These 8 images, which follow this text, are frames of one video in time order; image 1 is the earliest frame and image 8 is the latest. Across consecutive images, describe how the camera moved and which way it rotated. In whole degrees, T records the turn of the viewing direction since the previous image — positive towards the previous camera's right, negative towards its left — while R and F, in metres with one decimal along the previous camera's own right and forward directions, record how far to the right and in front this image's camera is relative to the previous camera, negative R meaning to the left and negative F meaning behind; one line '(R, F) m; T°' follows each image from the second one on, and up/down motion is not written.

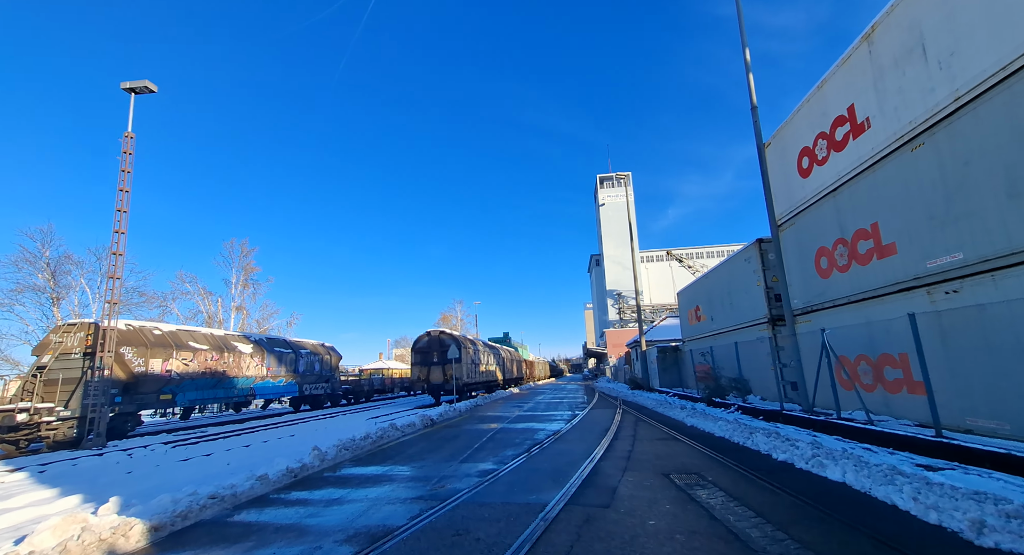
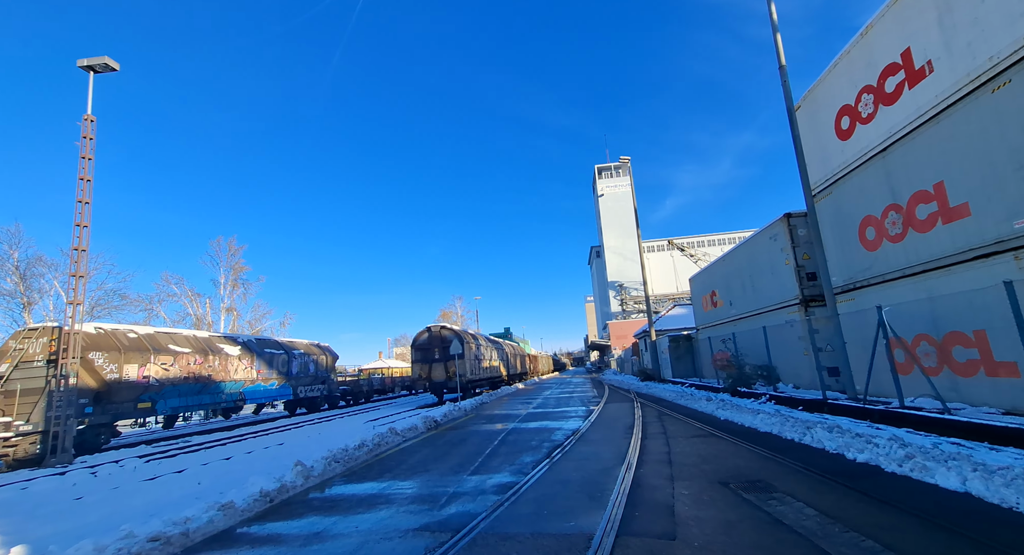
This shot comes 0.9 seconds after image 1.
(-0.3, +1.2) m; 0°
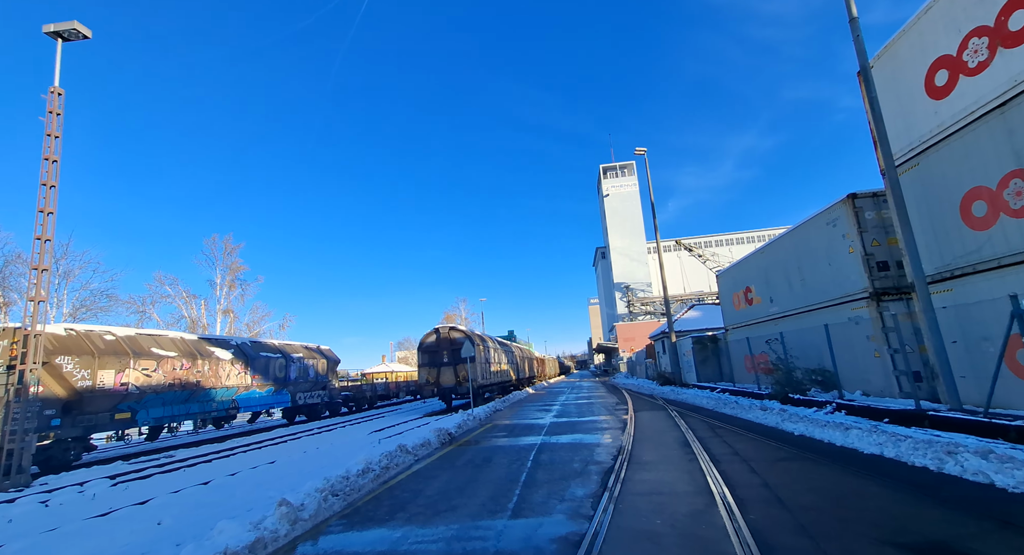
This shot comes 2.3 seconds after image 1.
(-0.6, +1.6) m; 0°
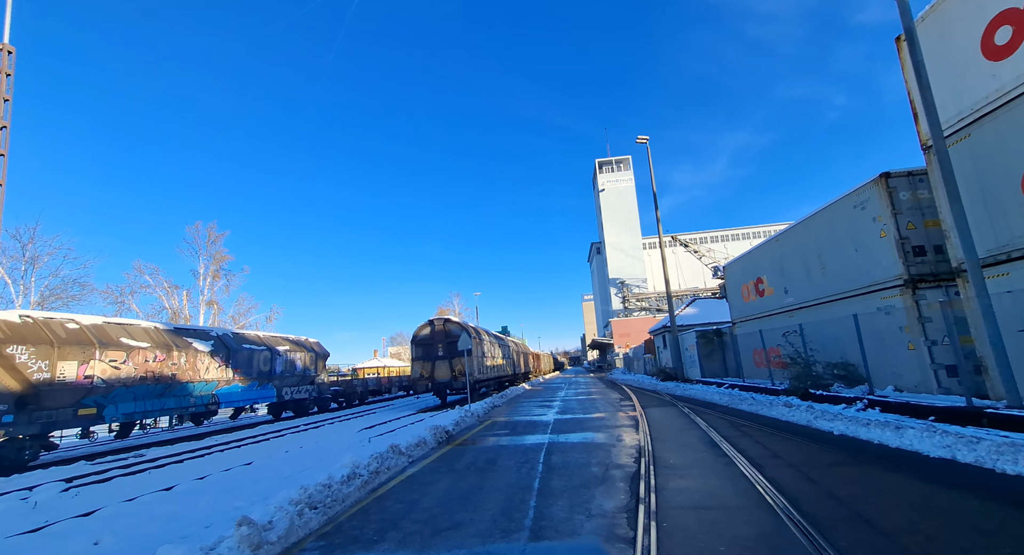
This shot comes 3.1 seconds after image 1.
(-0.3, +1.0) m; +1°
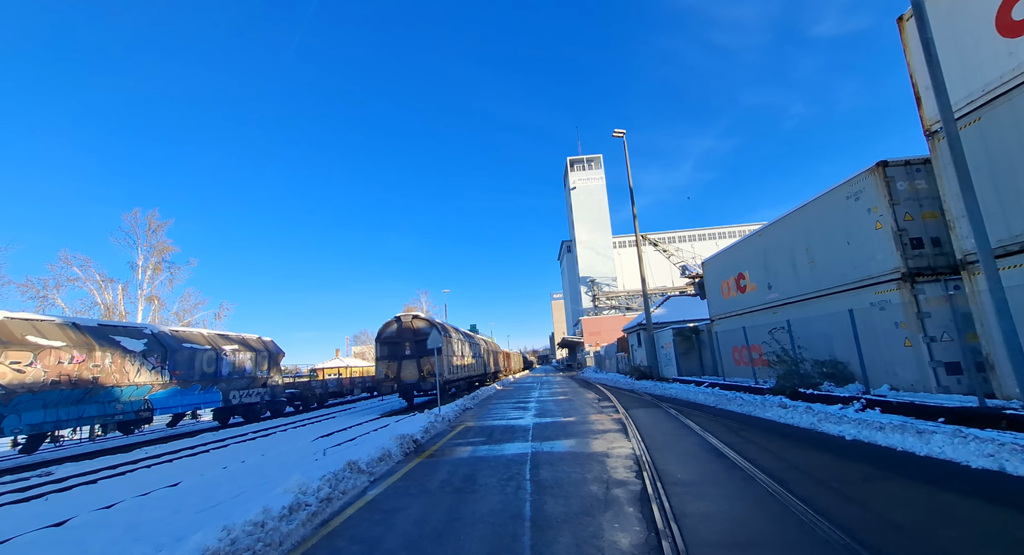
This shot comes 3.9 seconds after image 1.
(-0.2, +1.1) m; +4°
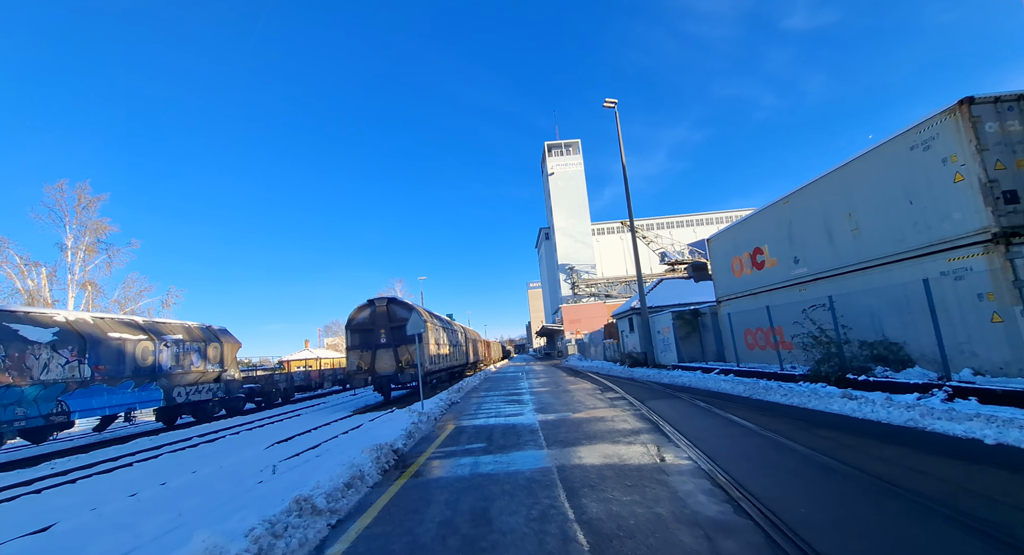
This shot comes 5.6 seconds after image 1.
(-0.5, +2.1) m; +3°
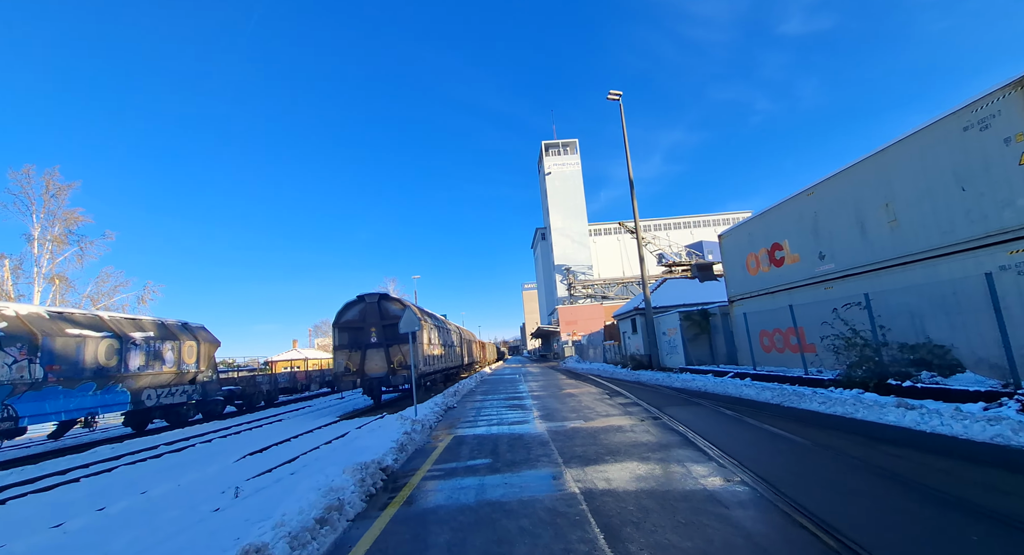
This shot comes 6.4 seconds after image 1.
(-0.3, +1.1) m; +1°
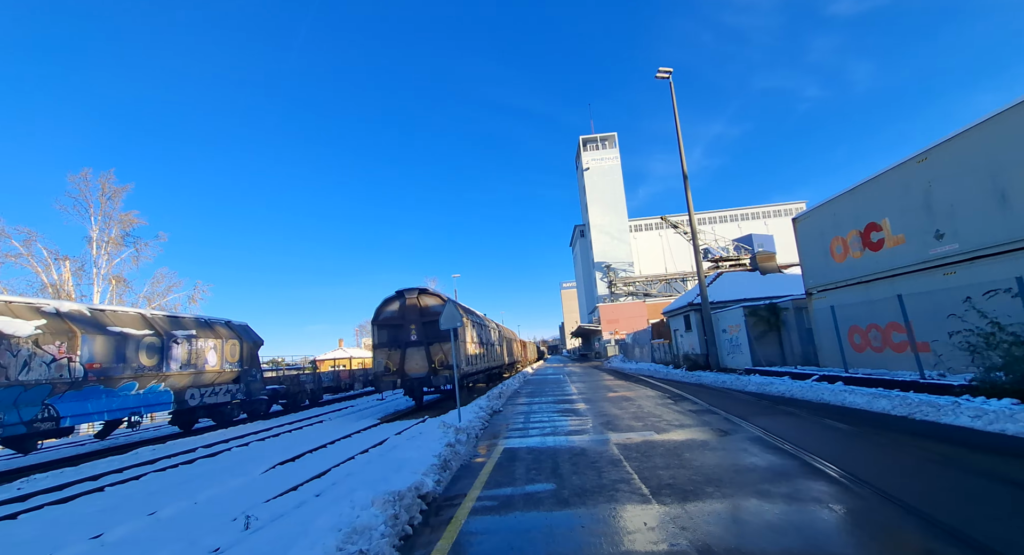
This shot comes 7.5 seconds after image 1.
(-0.3, +1.2) m; -5°
